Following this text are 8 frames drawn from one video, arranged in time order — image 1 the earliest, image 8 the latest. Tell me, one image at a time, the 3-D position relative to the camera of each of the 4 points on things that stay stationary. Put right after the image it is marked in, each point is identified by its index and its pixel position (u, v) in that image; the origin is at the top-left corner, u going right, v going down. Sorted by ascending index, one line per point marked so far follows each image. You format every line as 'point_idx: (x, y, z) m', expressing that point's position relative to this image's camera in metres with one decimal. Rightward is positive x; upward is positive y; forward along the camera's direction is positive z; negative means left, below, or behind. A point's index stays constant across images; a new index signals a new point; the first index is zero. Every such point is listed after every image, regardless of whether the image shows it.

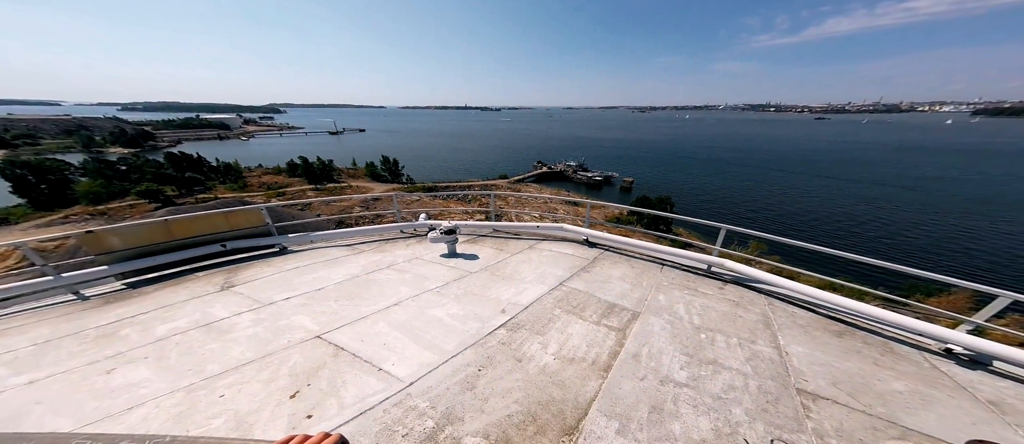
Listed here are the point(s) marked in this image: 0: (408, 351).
0: (-1.3, -1.6, +3.6) m
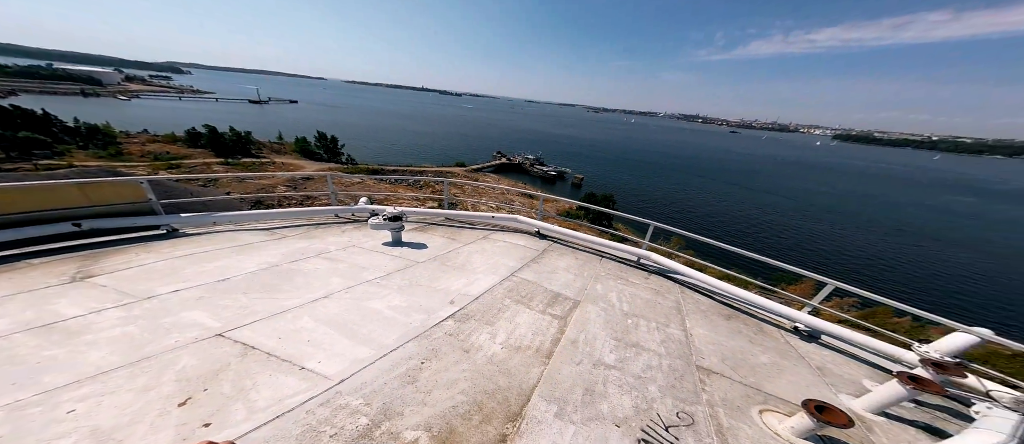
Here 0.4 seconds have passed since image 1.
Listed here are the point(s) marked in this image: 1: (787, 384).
0: (-2.0, -1.4, +3.4) m
1: (+3.2, -1.9, +3.4) m
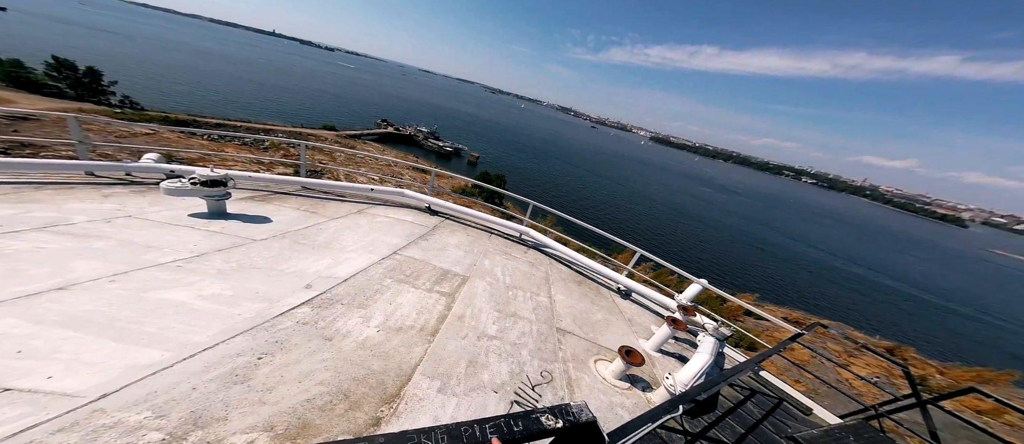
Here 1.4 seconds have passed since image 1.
0: (-3.4, -1.0, +2.5) m
1: (+1.4, -1.6, +4.2) m
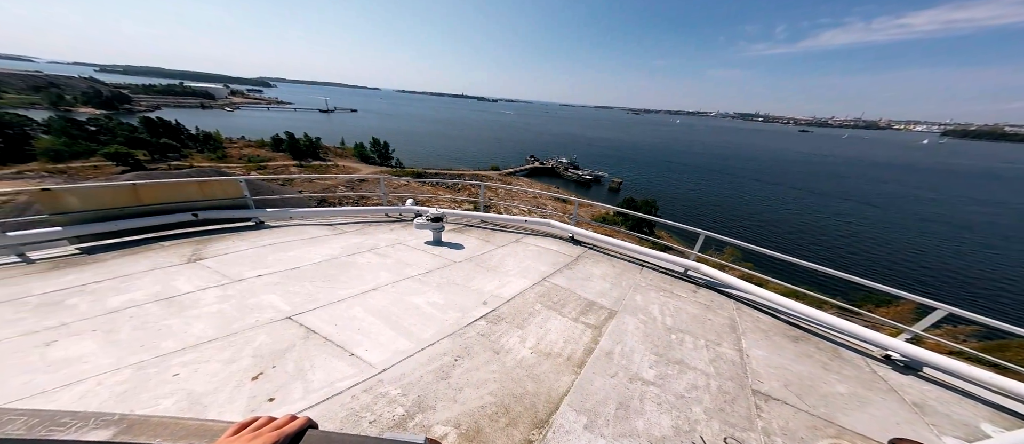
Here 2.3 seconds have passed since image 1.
0: (-1.6, -1.4, +3.6) m
1: (+3.5, -2.0, +2.9) m
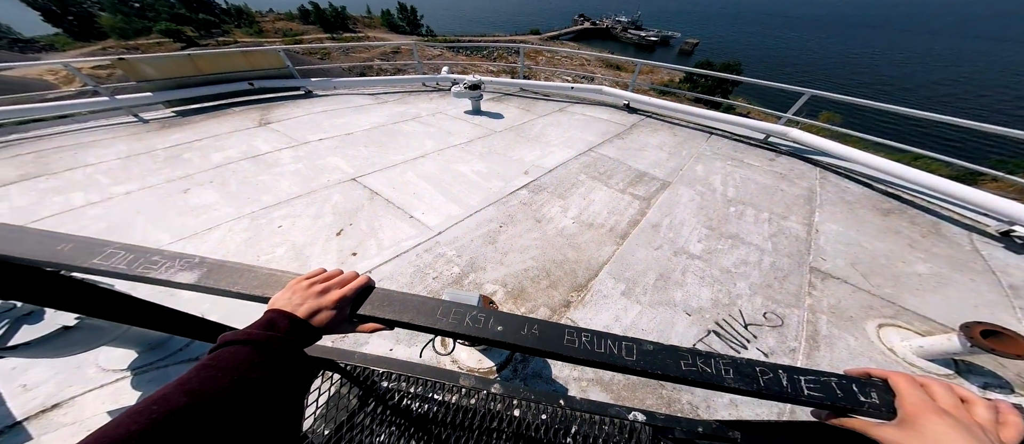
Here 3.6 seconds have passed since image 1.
0: (-1.0, +0.3, +3.8) m
1: (+3.9, -0.7, +2.7) m
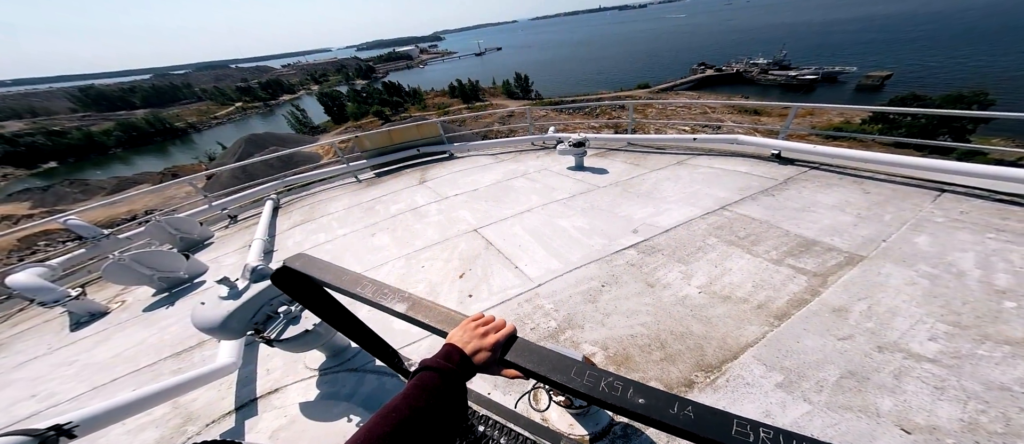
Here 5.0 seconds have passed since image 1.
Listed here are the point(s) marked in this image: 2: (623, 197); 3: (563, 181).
0: (+0.3, -0.4, +3.7) m
1: (+4.7, -1.5, +1.0) m
2: (+1.9, +0.4, +4.8) m
3: (+1.0, +0.7, +5.6) m
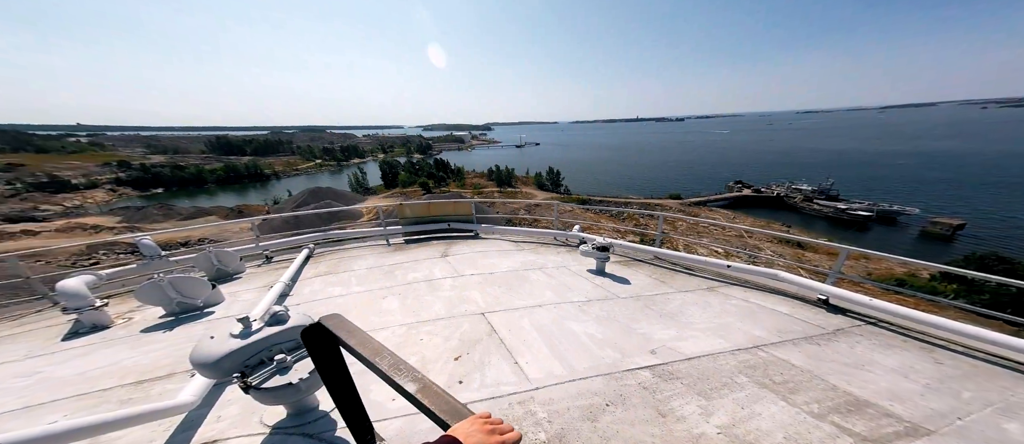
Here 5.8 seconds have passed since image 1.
0: (+0.4, -1.8, +3.8) m
1: (+4.3, -2.6, +0.4) m
2: (+2.1, -1.5, +4.9) m
3: (+1.4, -1.3, +5.8) m
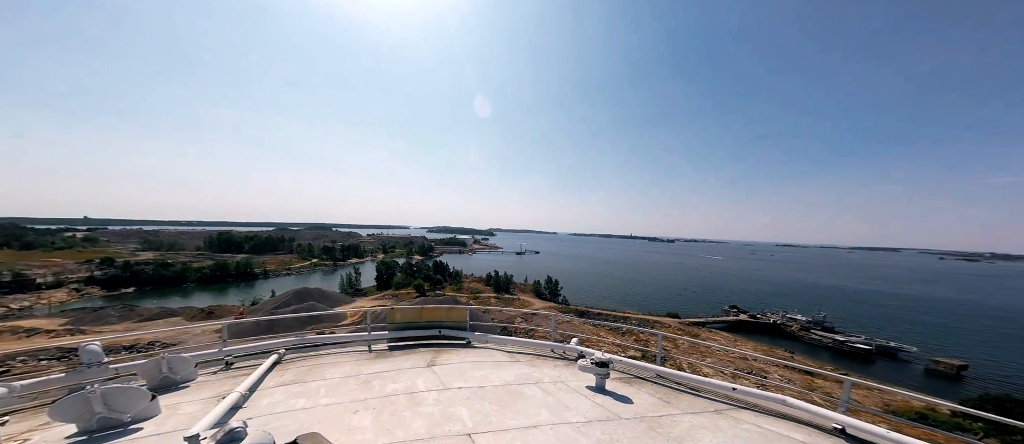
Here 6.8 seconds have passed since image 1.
0: (+0.3, -3.1, +3.4) m
1: (+4.3, -3.0, 0.0) m
2: (+2.1, -3.4, +4.5) m
3: (+1.3, -3.4, +5.5) m
